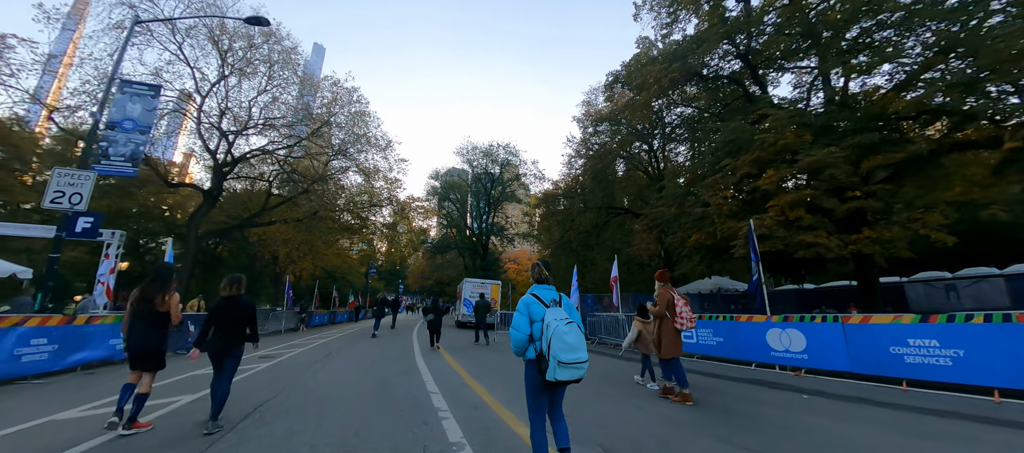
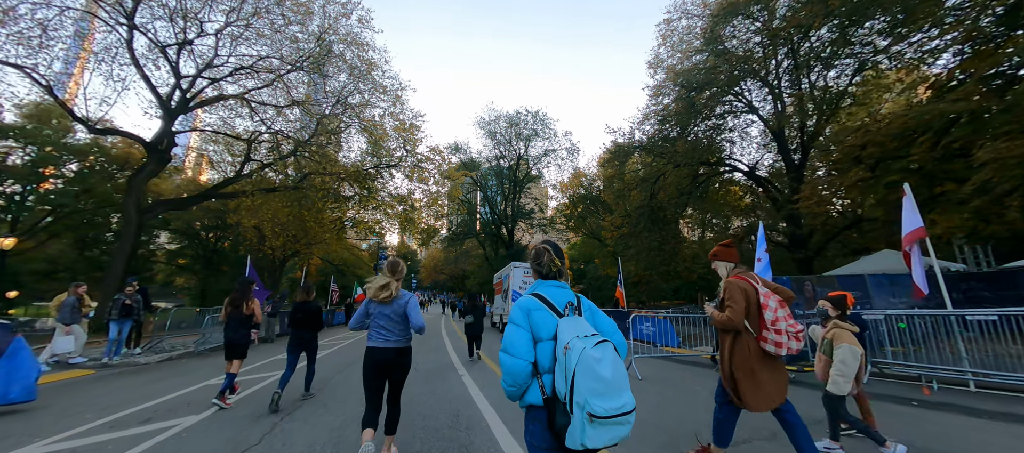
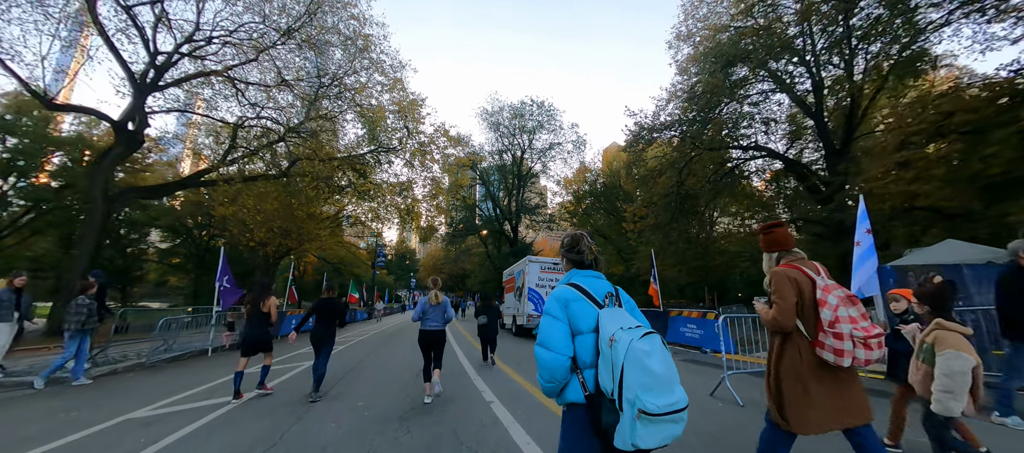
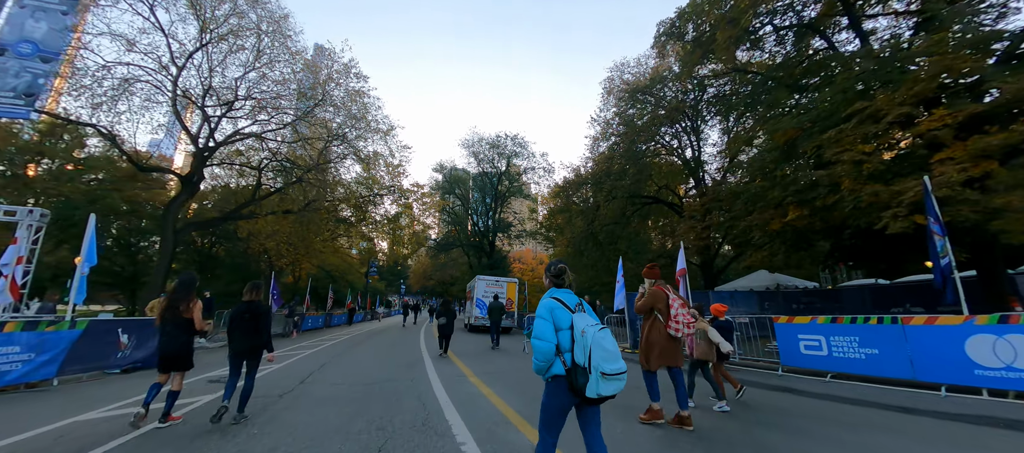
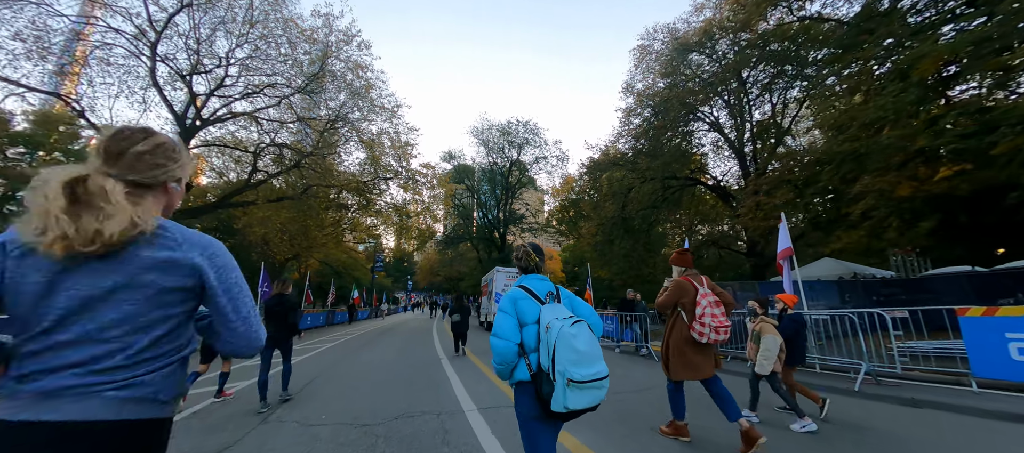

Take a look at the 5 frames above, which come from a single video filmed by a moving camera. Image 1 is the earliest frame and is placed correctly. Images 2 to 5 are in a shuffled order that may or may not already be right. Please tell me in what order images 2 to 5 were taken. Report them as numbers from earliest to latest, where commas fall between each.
4, 5, 2, 3
